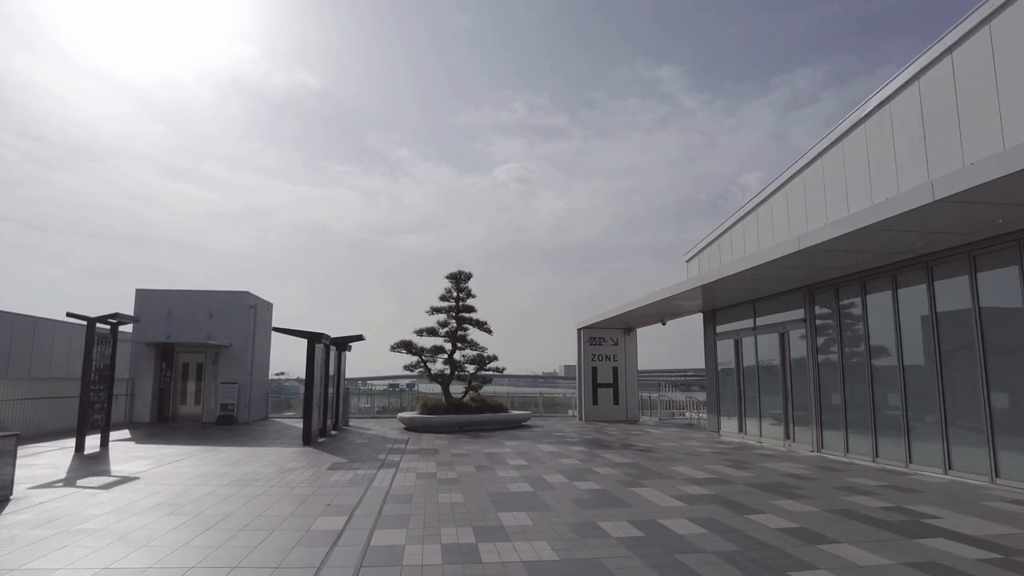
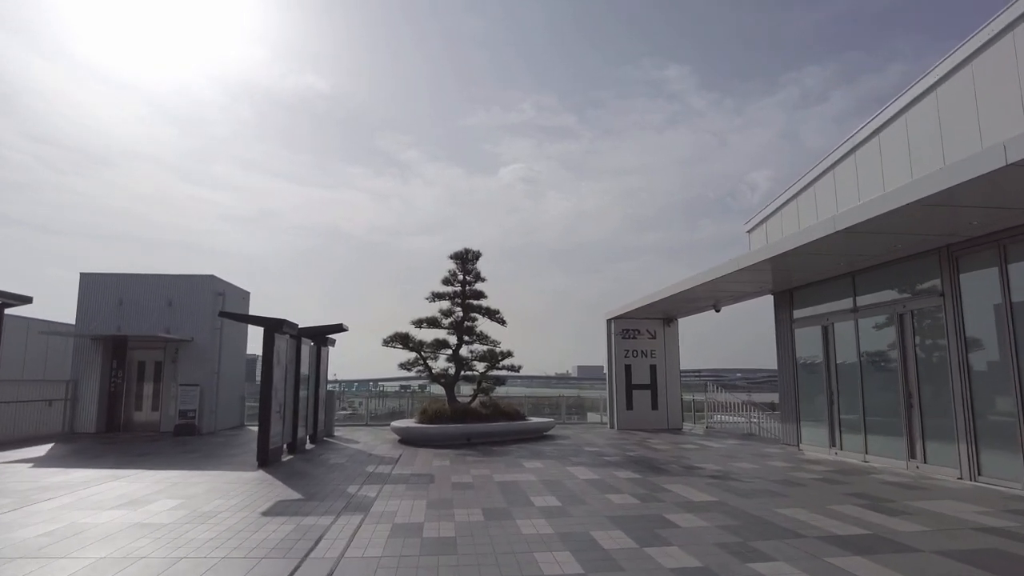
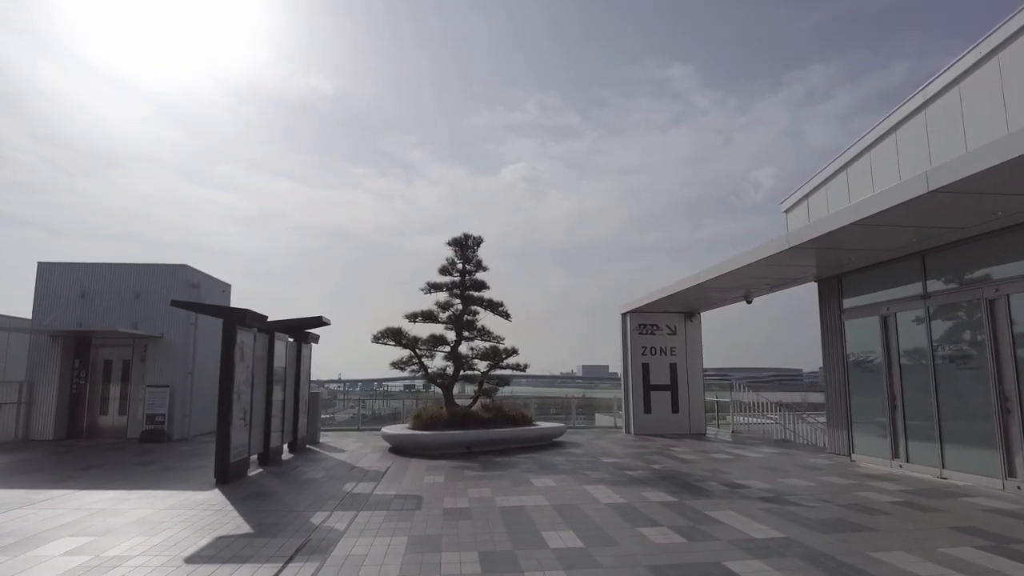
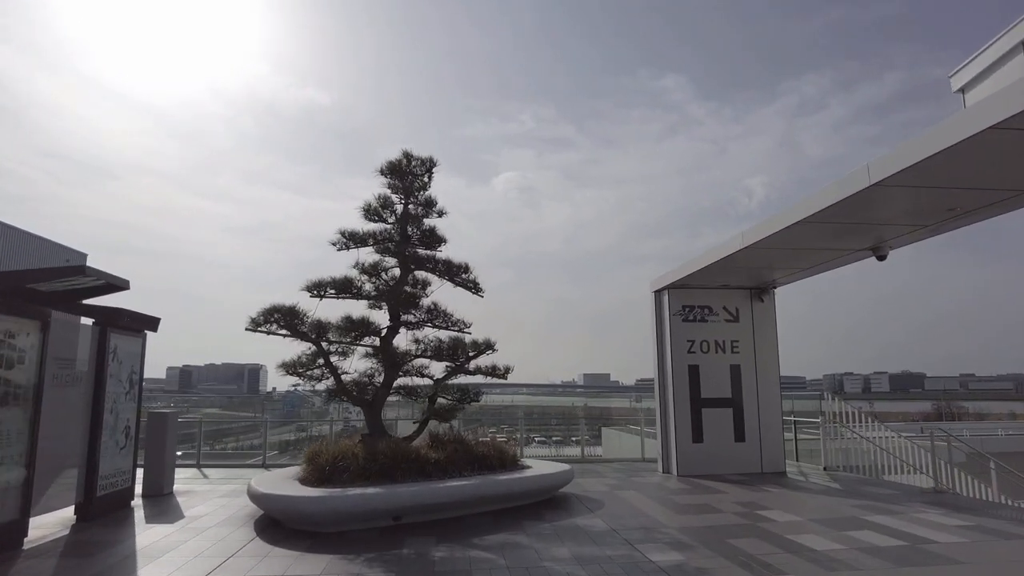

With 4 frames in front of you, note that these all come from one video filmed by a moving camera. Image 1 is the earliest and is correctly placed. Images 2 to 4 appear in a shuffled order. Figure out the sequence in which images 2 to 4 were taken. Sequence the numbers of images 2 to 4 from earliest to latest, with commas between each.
2, 3, 4
